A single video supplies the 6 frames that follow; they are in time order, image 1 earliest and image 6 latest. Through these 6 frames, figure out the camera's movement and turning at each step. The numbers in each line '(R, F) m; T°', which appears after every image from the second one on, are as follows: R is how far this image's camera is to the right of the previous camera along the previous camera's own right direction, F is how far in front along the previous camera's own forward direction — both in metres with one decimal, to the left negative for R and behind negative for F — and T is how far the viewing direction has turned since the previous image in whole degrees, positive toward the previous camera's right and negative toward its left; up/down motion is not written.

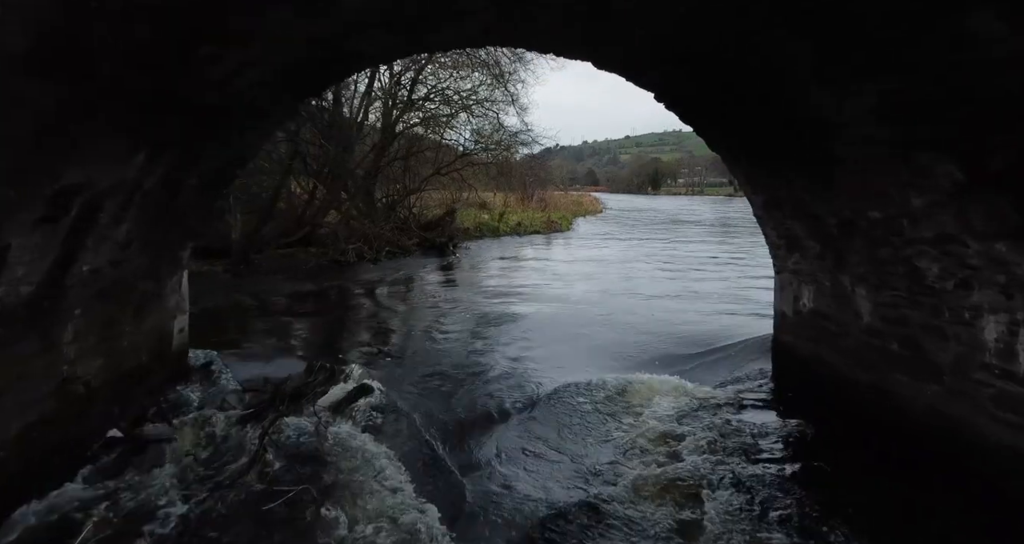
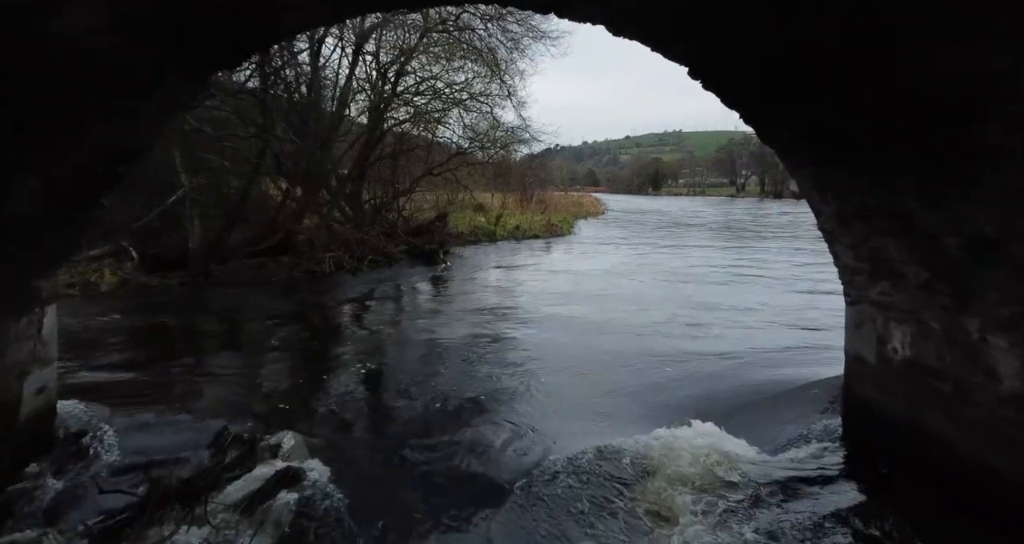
(+0.1, +1.4) m; 0°
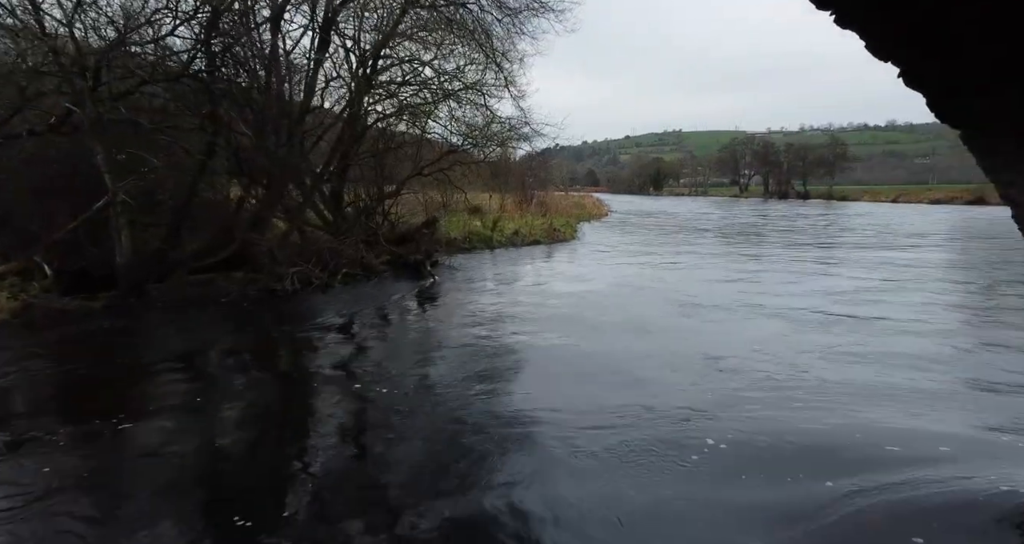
(0.0, +1.9) m; 0°
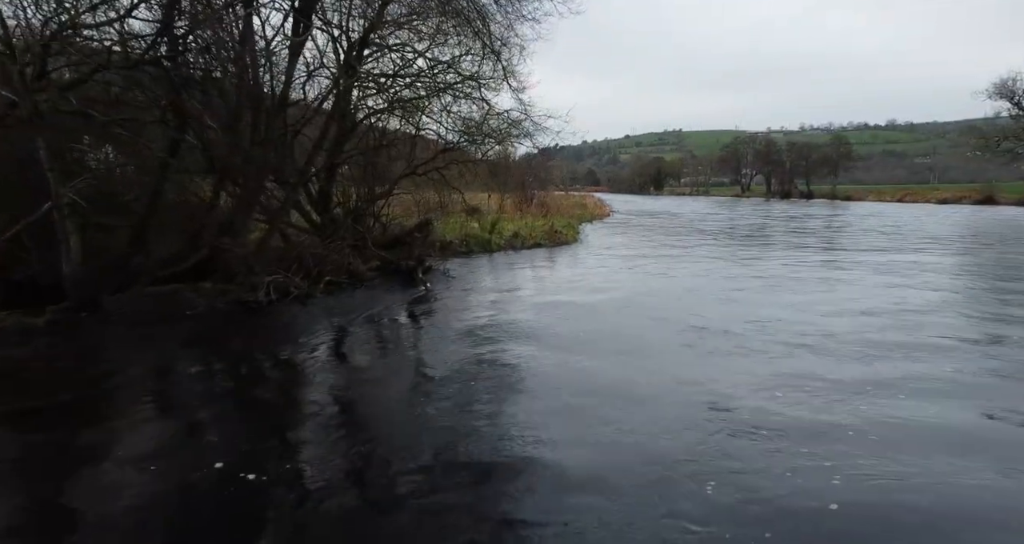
(0.0, +1.0) m; 0°
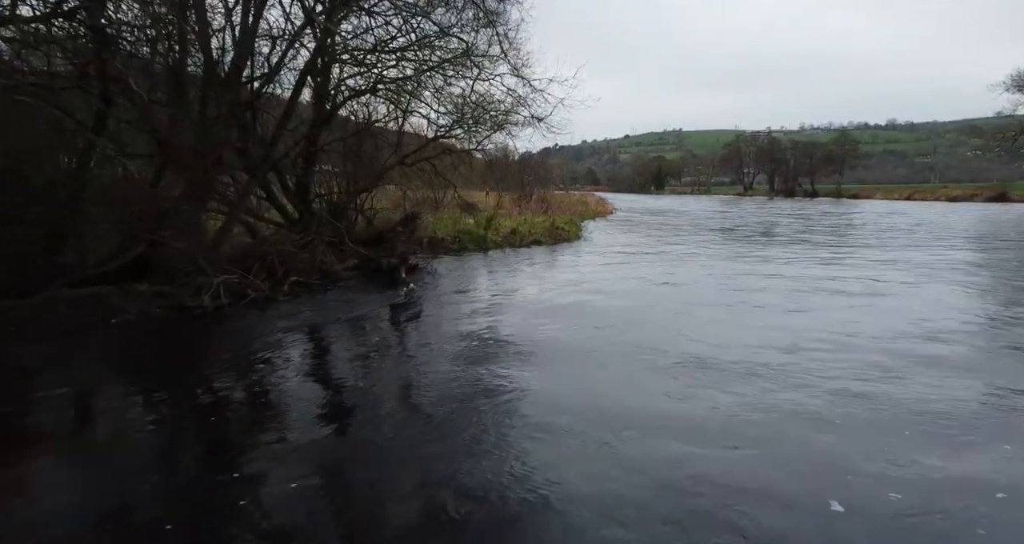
(0.0, +1.5) m; 0°
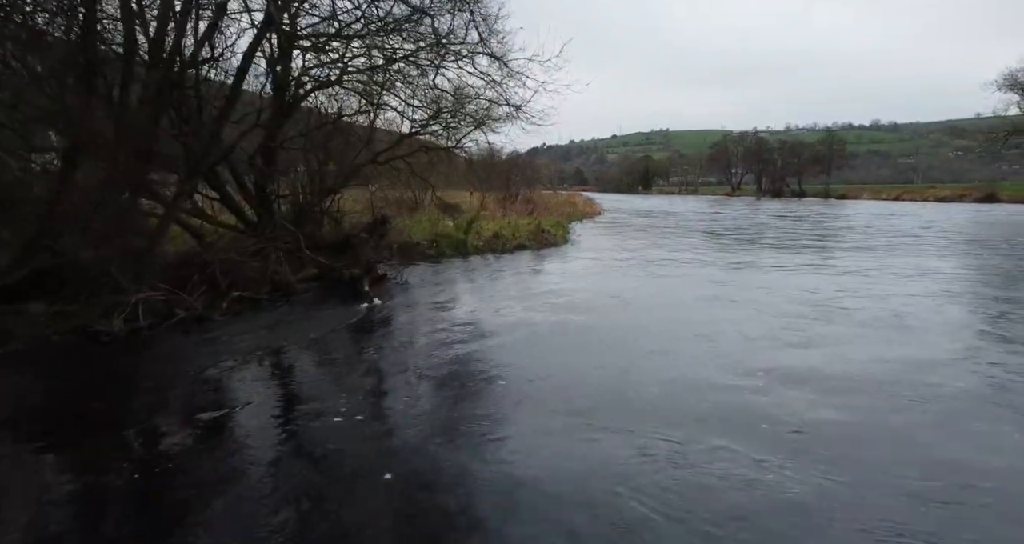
(+0.2, +1.2) m; +1°
